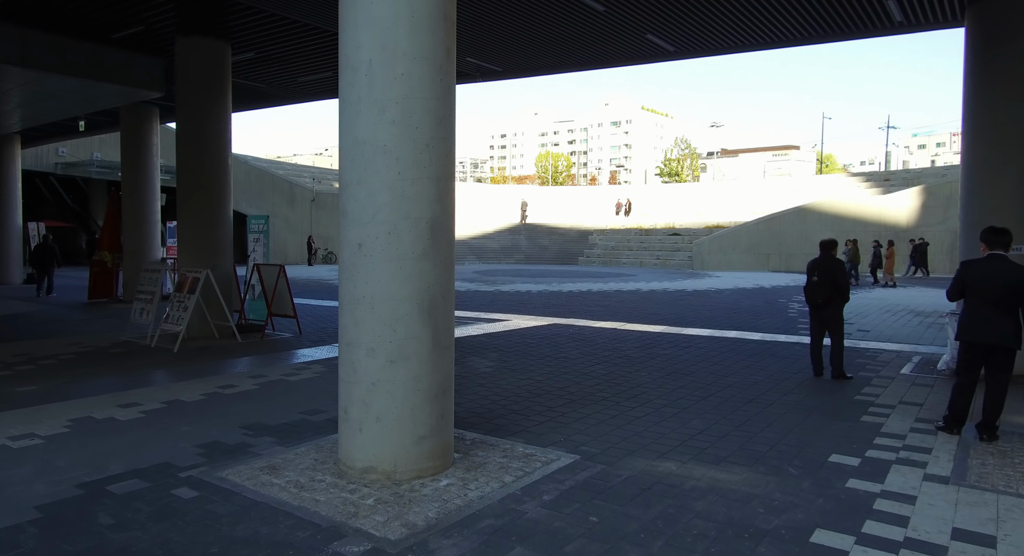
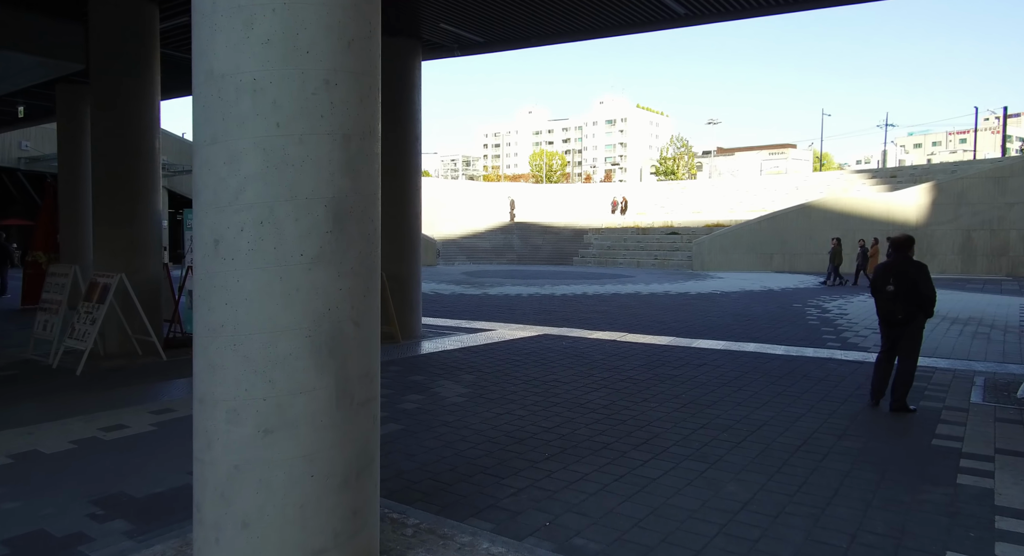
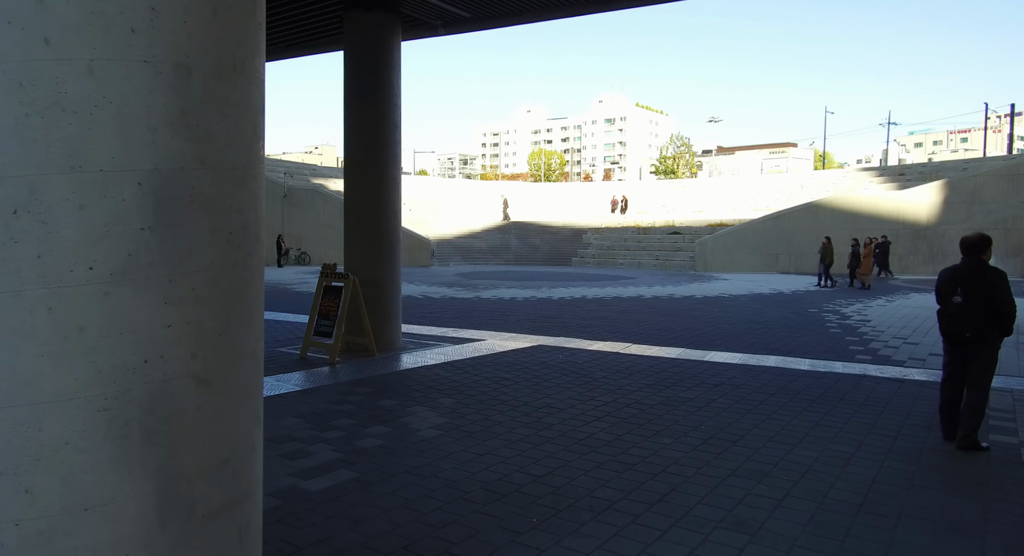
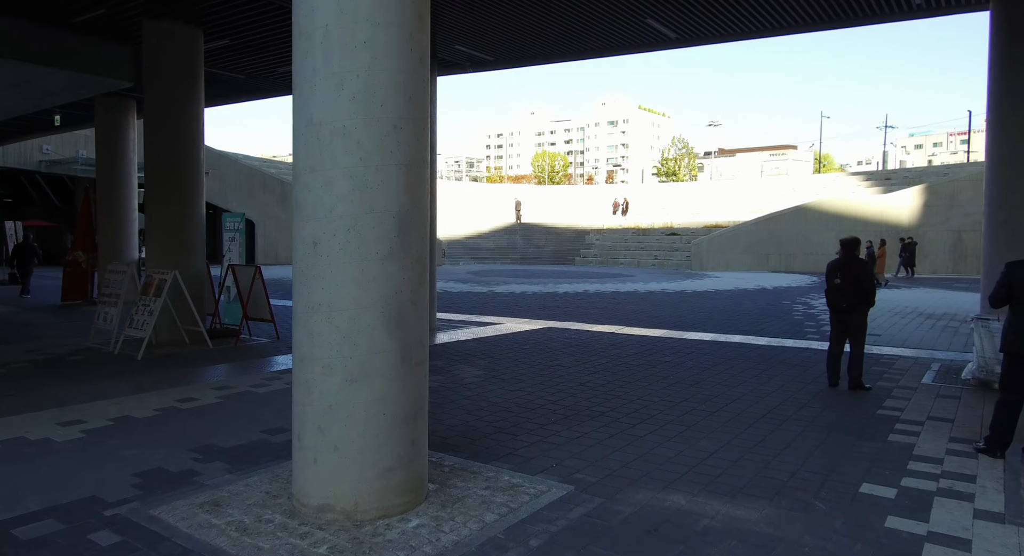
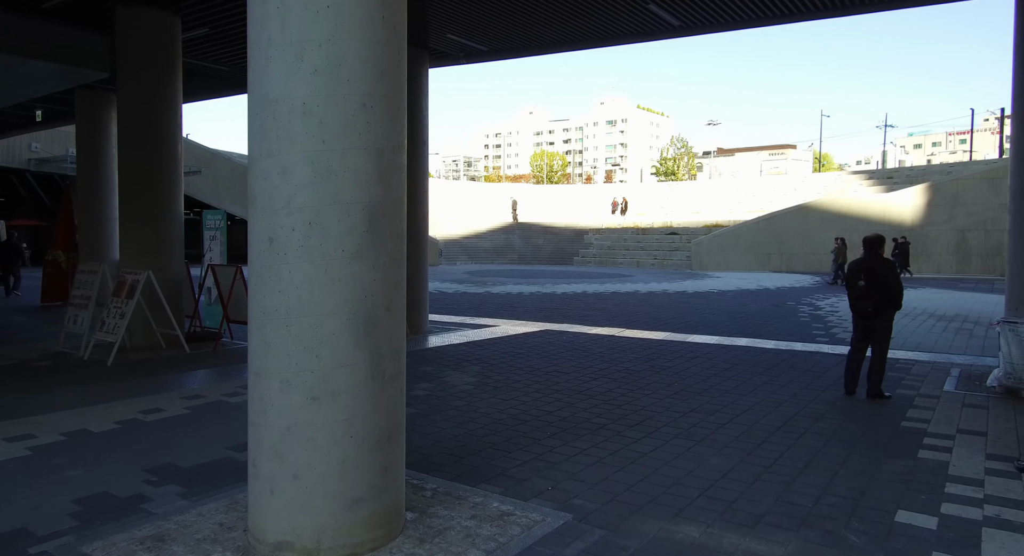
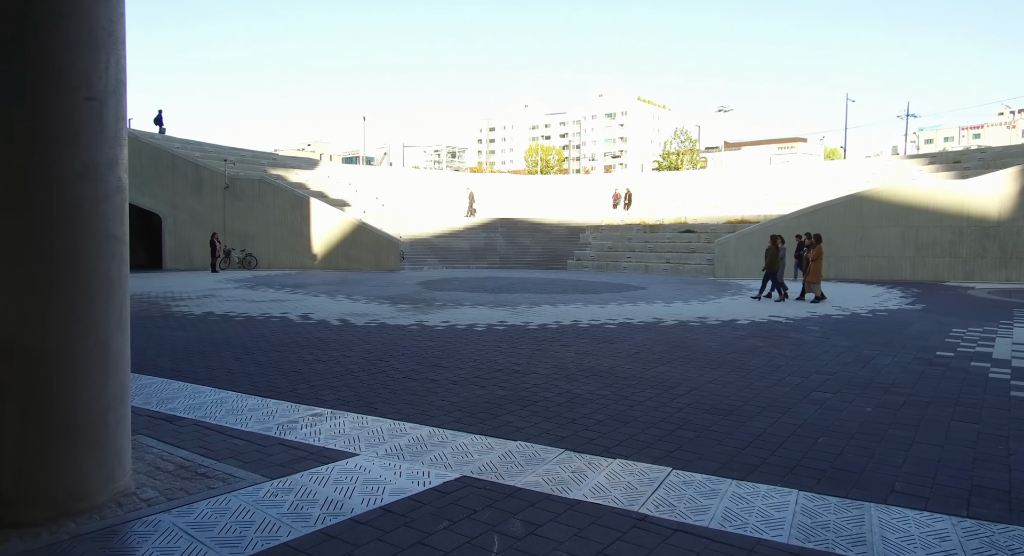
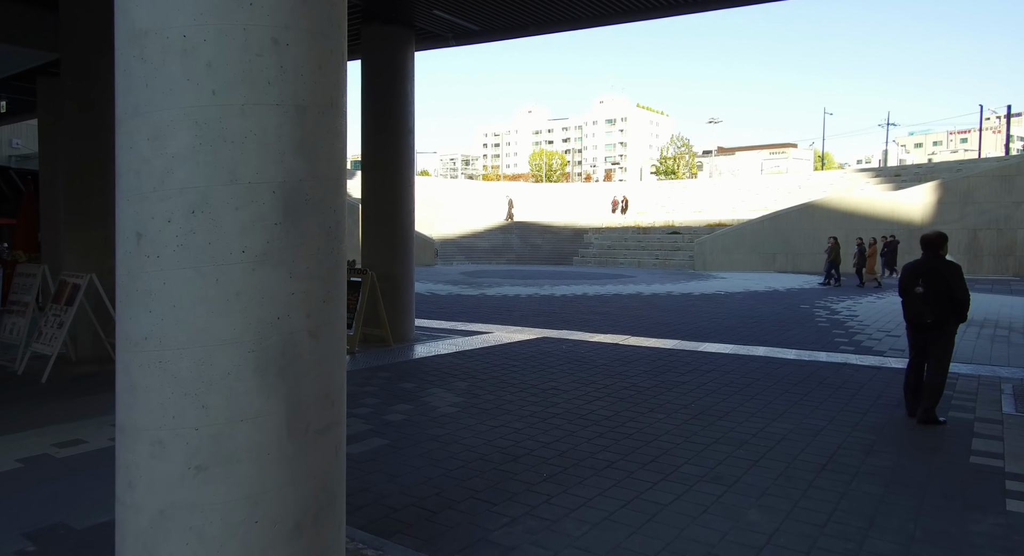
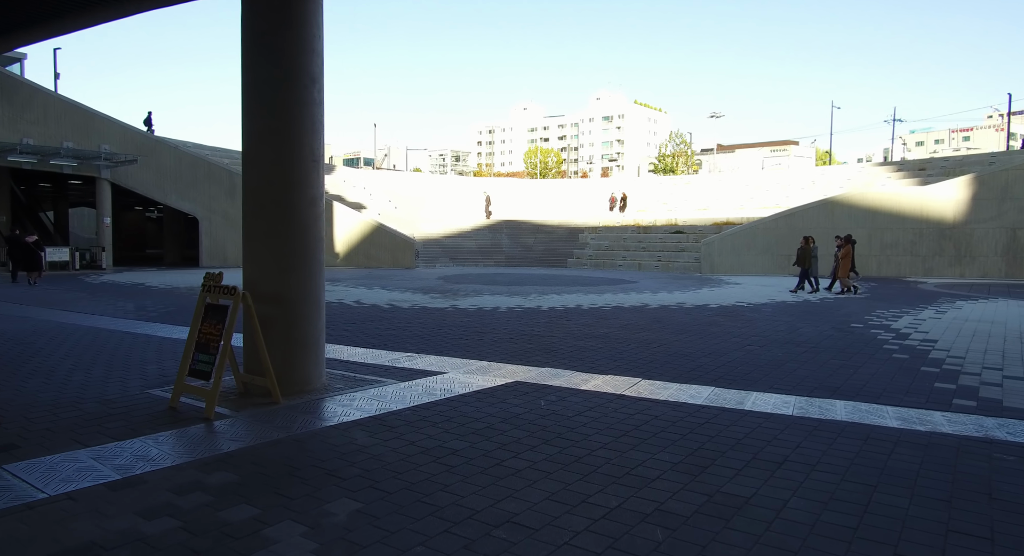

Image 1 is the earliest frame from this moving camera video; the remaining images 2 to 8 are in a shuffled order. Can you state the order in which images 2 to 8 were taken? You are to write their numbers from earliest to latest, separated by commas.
4, 5, 2, 7, 3, 8, 6
